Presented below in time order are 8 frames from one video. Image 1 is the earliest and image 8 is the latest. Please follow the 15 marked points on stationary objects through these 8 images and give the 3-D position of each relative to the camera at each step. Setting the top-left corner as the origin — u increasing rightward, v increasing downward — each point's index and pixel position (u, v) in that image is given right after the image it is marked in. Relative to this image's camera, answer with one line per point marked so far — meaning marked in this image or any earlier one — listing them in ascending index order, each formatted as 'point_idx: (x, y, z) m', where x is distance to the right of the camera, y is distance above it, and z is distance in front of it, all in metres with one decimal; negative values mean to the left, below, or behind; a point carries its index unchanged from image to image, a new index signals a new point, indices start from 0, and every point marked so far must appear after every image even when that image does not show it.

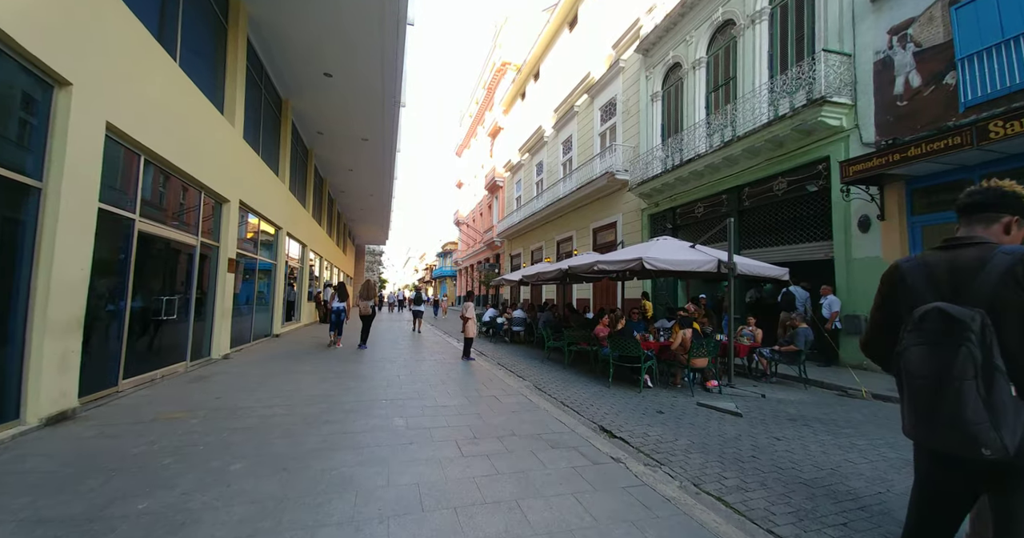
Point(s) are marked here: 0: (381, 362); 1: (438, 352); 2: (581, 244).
0: (-2.4, -1.7, +7.6) m
1: (-1.7, -1.9, +9.3) m
2: (+3.0, +1.1, +18.0) m
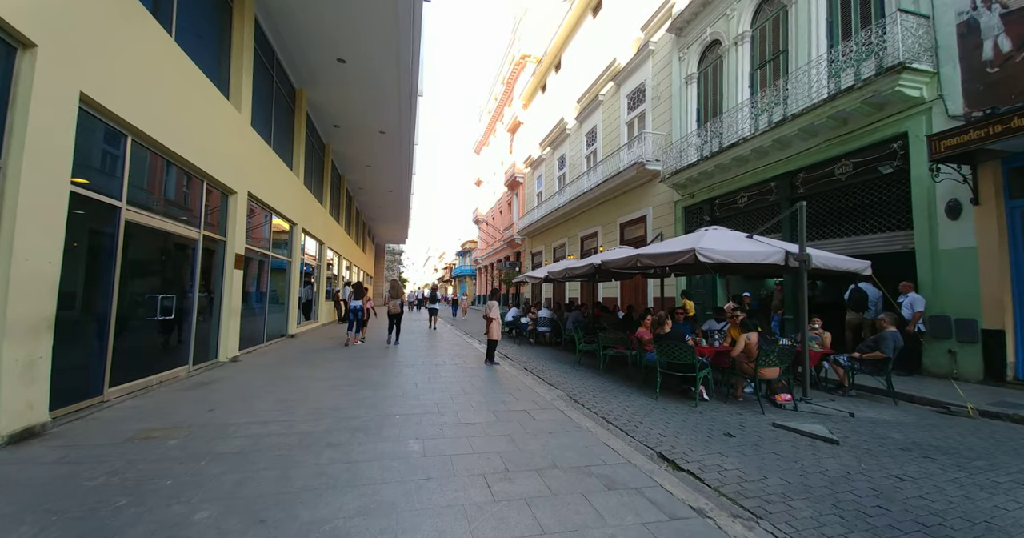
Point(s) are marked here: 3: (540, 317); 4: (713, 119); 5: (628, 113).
0: (-2.0, -1.6, +6.9) m
1: (-1.1, -1.8, +8.6) m
2: (+4.0, +1.2, +17.0) m
3: (+0.7, -1.2, +10.3) m
4: (+5.5, +4.1, +11.4) m
5: (+4.5, +6.0, +16.0) m
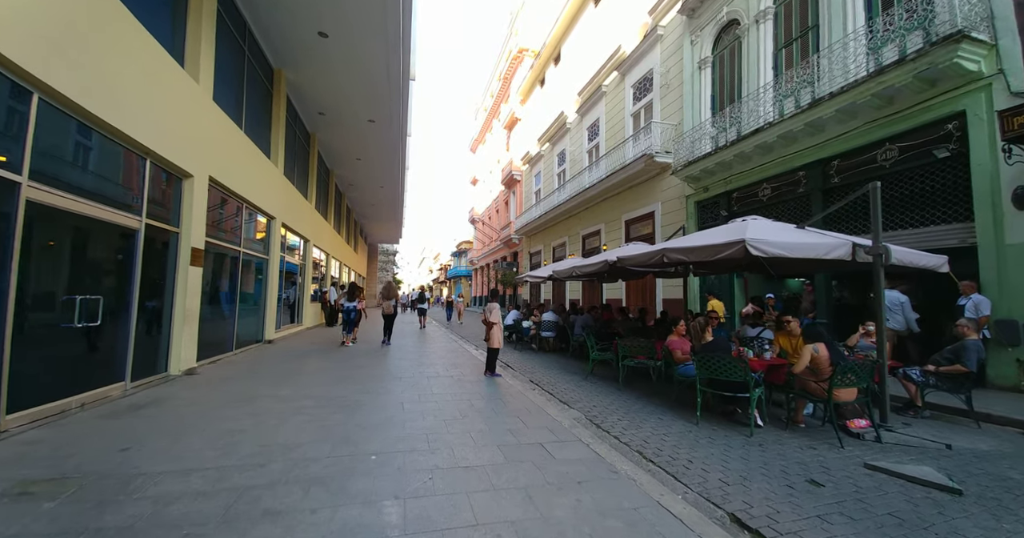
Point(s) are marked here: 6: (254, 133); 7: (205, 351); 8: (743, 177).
0: (-1.9, -1.6, +5.9) m
1: (-1.1, -1.7, +7.6) m
2: (+3.9, +1.2, +16.1) m
3: (+0.7, -1.2, +9.4) m
4: (+5.5, +4.2, +10.5) m
5: (+4.4, +6.0, +15.1) m
6: (-5.8, +3.1, +9.2) m
7: (-5.4, -1.4, +7.2) m
8: (+5.7, +2.3, +10.2) m
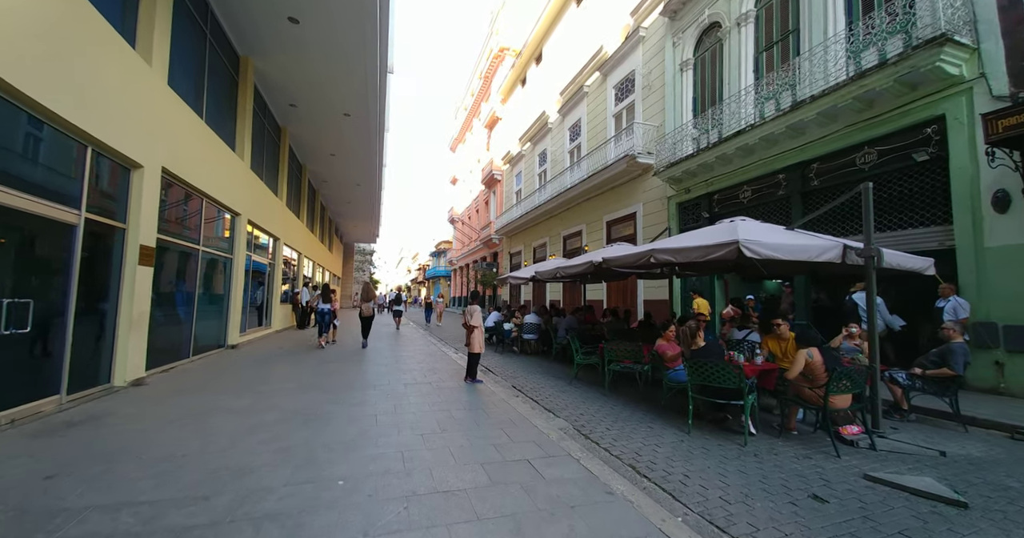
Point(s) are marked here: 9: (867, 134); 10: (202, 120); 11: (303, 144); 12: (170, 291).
0: (-2.1, -1.6, +5.5) m
1: (-1.4, -1.8, +7.3) m
2: (+3.2, +1.2, +16.0) m
3: (+0.3, -1.2, +9.1) m
4: (+5.1, +4.1, +10.5) m
5: (+3.8, +6.0, +15.0) m
6: (-6.2, +3.1, +8.7) m
7: (-5.7, -1.4, +6.7) m
8: (+5.2, +2.2, +10.2) m
9: (+6.3, +2.4, +7.4) m
10: (-6.0, +2.9, +7.9) m
11: (-7.7, +4.6, +15.3) m
12: (-5.9, -0.4, +7.1) m
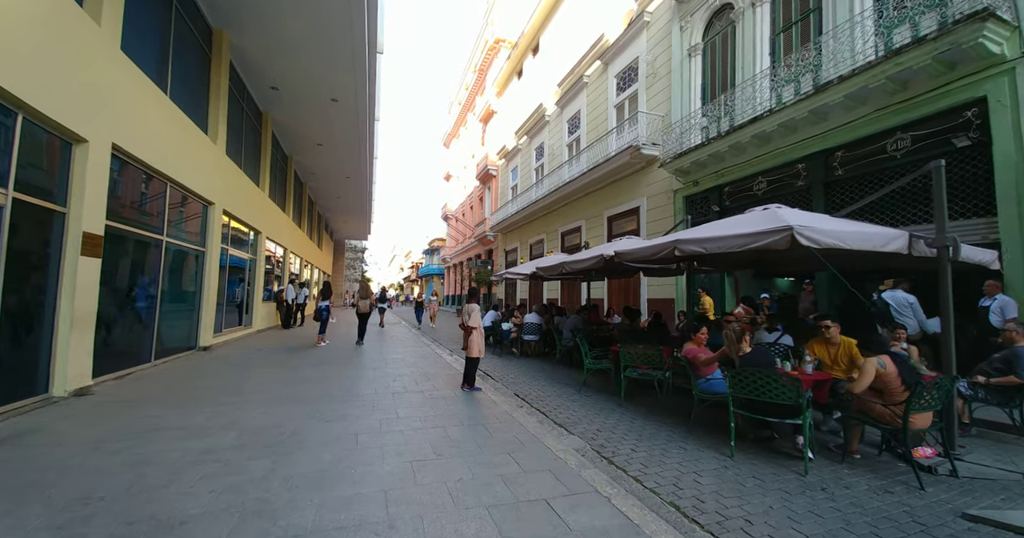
0: (-2.1, -1.5, +4.8) m
1: (-1.4, -1.7, +6.6) m
2: (+3.0, +1.3, +15.4) m
3: (+0.3, -1.1, +8.5) m
4: (+5.1, +4.2, +9.9) m
5: (+3.7, +6.1, +14.4) m
6: (-6.2, +3.2, +7.9) m
7: (-5.7, -1.3, +5.9) m
8: (+5.2, +2.3, +9.6) m
9: (+6.3, +2.5, +6.8) m
10: (-5.9, +3.0, +7.1) m
11: (-7.8, +4.8, +14.5) m
12: (-5.9, -0.3, +6.3) m
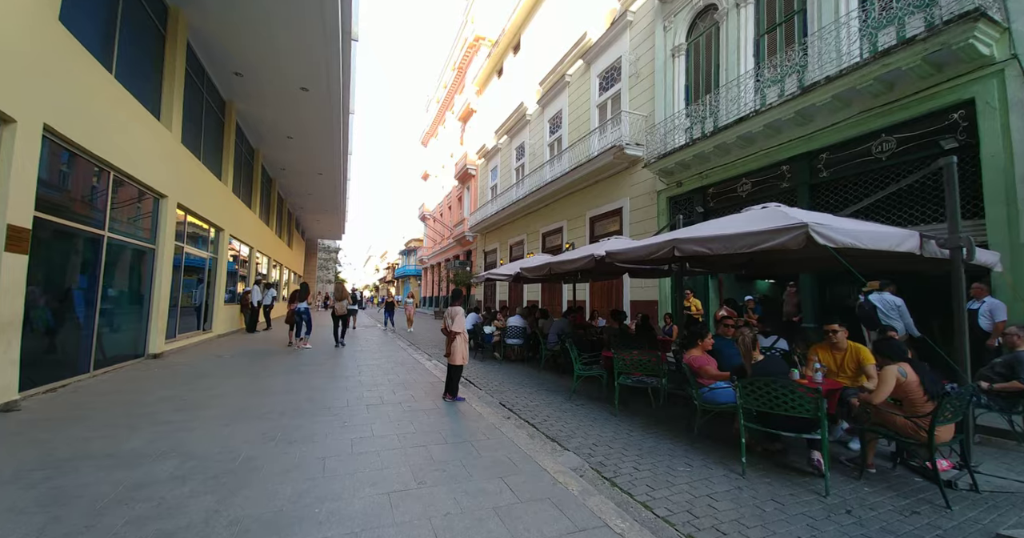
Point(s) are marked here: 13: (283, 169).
0: (-2.2, -1.5, +4.3) m
1: (-1.6, -1.7, +6.1) m
2: (+2.3, +1.2, +15.2) m
3: (-0.1, -1.1, +8.1) m
4: (+4.7, +4.1, +9.8) m
5: (+3.0, +6.0, +14.2) m
6: (-6.5, +3.2, +7.2) m
7: (-5.9, -1.3, +5.2) m
8: (+4.8, +2.3, +9.5) m
9: (+6.1, +2.4, +6.8) m
10: (-6.2, +3.0, +6.4) m
11: (-8.5, +4.8, +13.7) m
12: (-6.1, -0.3, +5.6) m
13: (-10.2, +4.4, +18.4) m
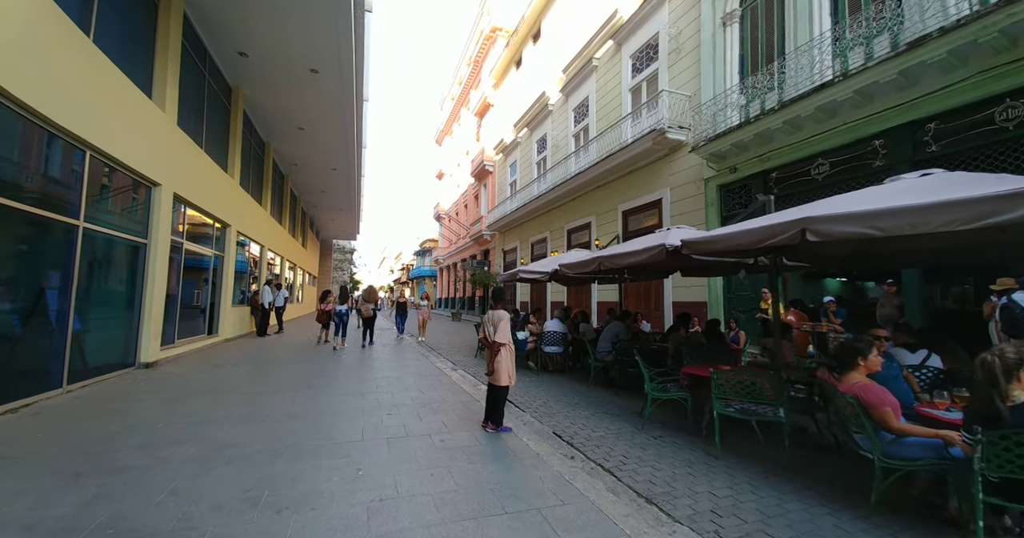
0: (-1.7, -1.5, +3.3) m
1: (-1.0, -1.6, +5.1) m
2: (+3.2, +1.3, +14.0) m
3: (+0.6, -1.1, +7.0) m
4: (+5.3, +4.2, +8.6) m
5: (+3.8, +6.1, +13.0) m
6: (-5.9, +3.2, +6.3) m
7: (-5.3, -1.3, +4.3) m
8: (+5.5, +2.3, +8.2) m
9: (+6.7, +2.5, +5.5) m
10: (-5.6, +3.0, +5.5) m
11: (-7.7, +4.8, +12.8) m
12: (-5.5, -0.2, +4.7) m
13: (-9.2, +4.4, +17.6) m
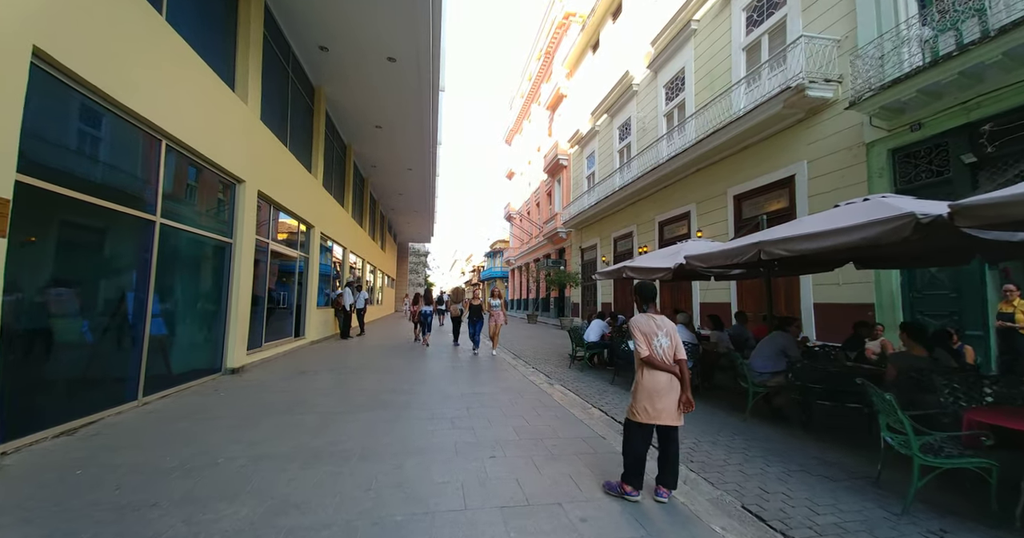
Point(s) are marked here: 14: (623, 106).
0: (-0.7, -1.4, +2.2) m
1: (+0.2, -1.6, +3.8) m
2: (+5.8, +1.4, +12.0) m
3: (+2.2, -1.0, +5.4) m
4: (+7.0, +4.4, +6.3) m
5: (+6.2, +6.2, +10.9) m
6: (-4.4, +3.2, +5.8) m
7: (-4.1, -1.3, +3.8) m
8: (+7.1, +2.5, +5.9) m
9: (+7.9, +2.7, +3.0) m
10: (-4.3, +3.0, +5.0) m
11: (-5.1, +4.7, +12.6) m
12: (-4.3, -0.2, +4.2) m
13: (-5.9, +4.3, +17.5) m
14: (+4.9, +7.1, +18.0) m
